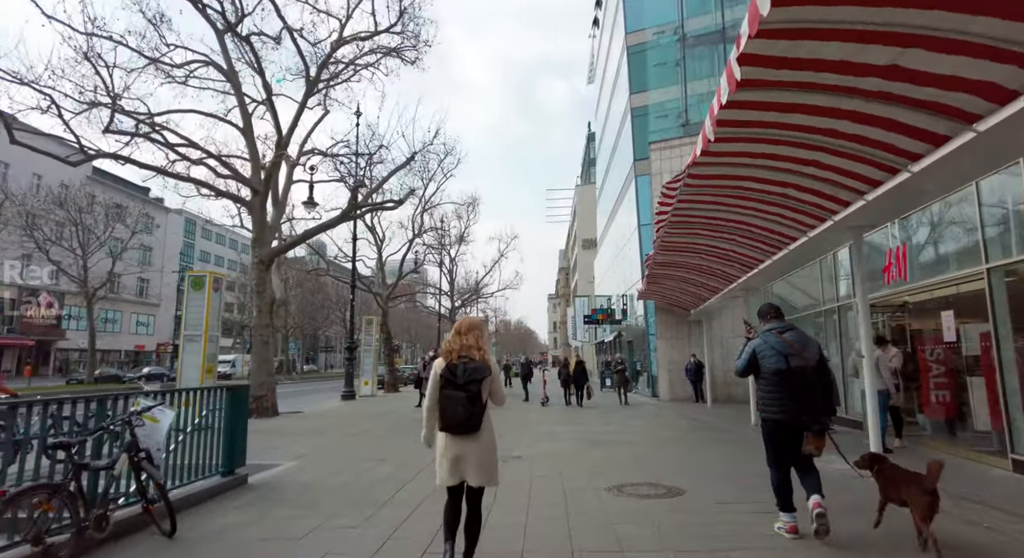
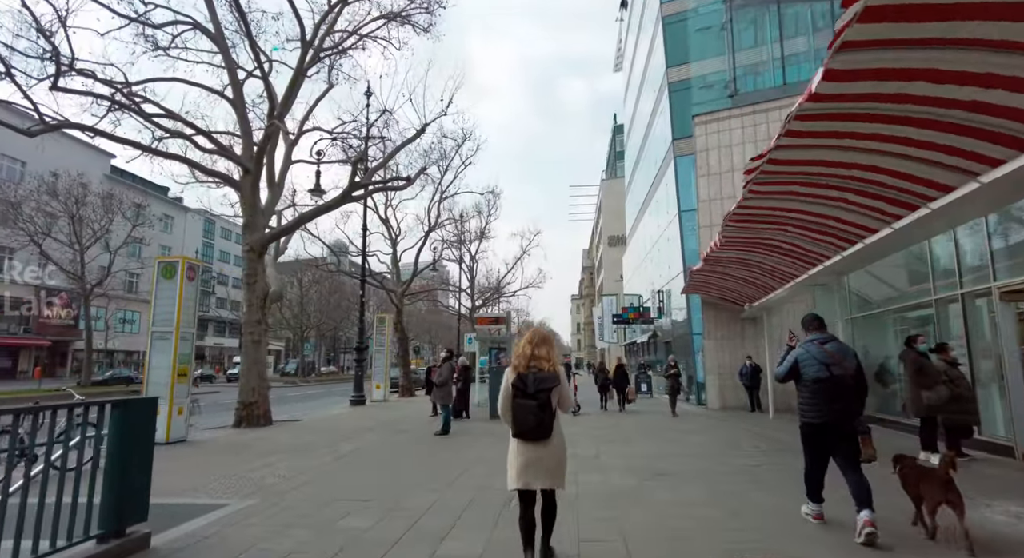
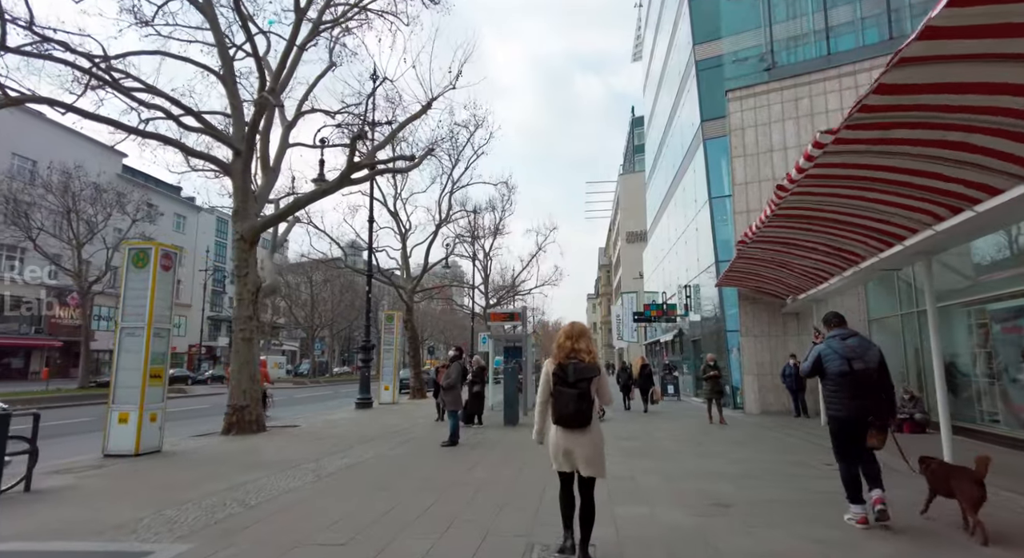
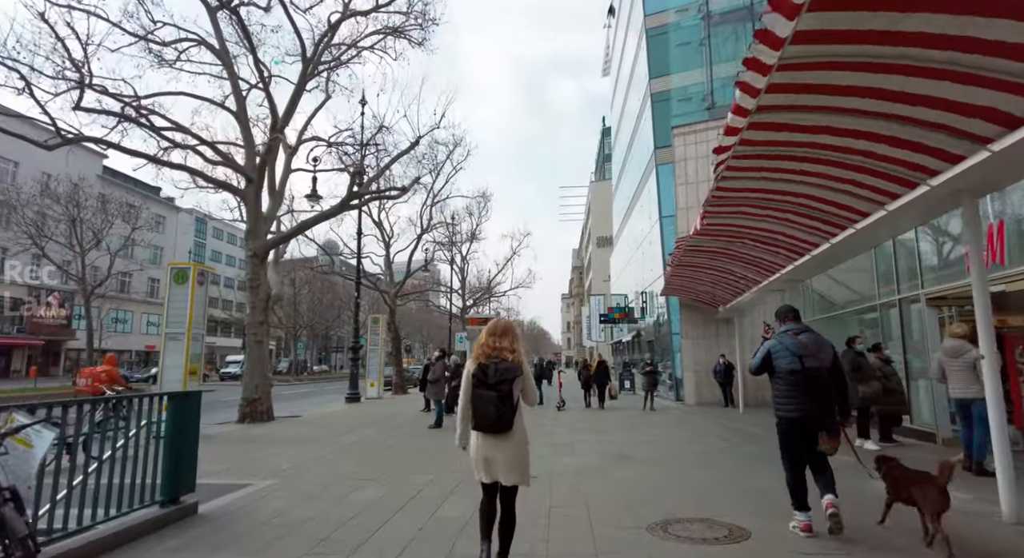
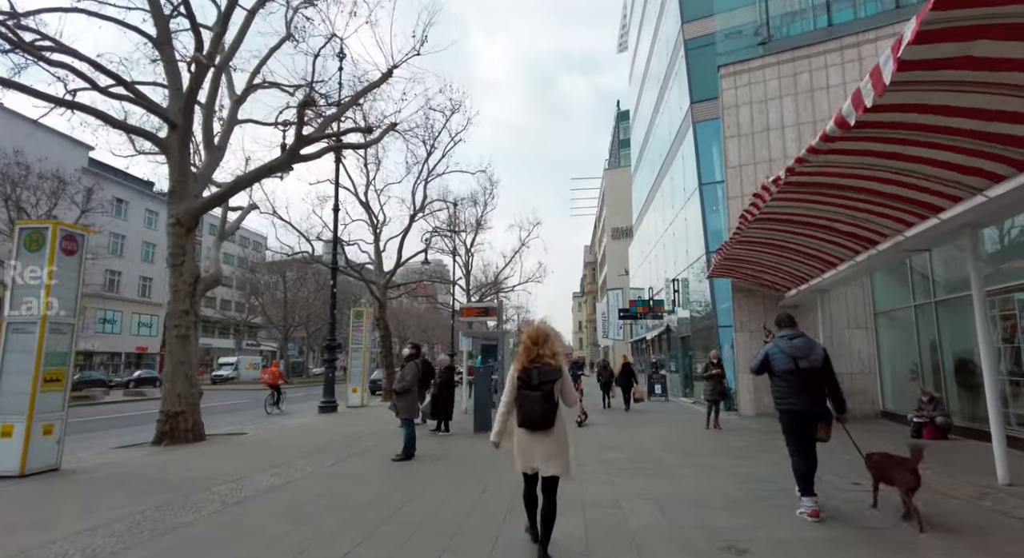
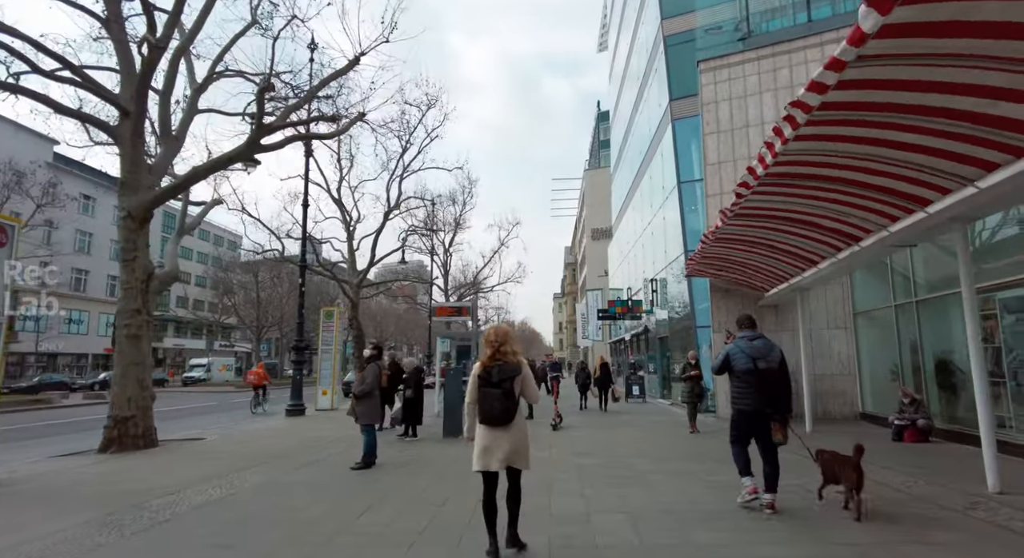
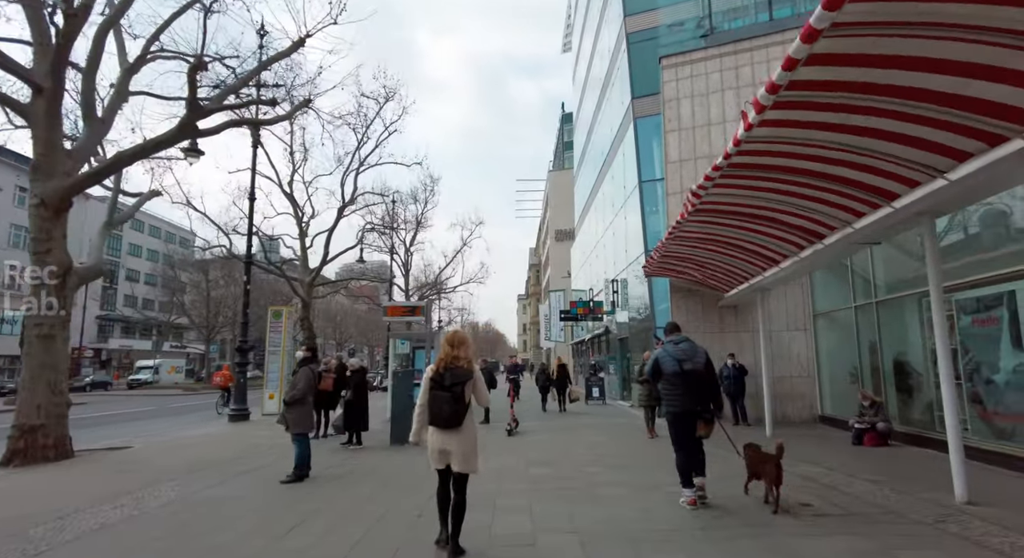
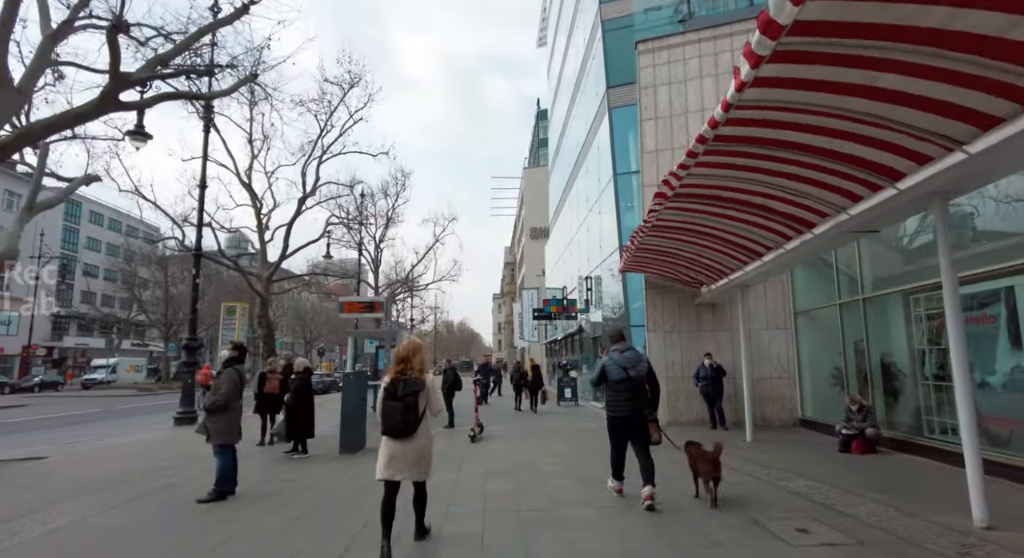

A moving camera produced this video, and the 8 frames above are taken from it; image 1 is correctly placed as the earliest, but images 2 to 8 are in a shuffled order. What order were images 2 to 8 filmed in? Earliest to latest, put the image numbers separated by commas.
4, 2, 3, 5, 6, 7, 8
